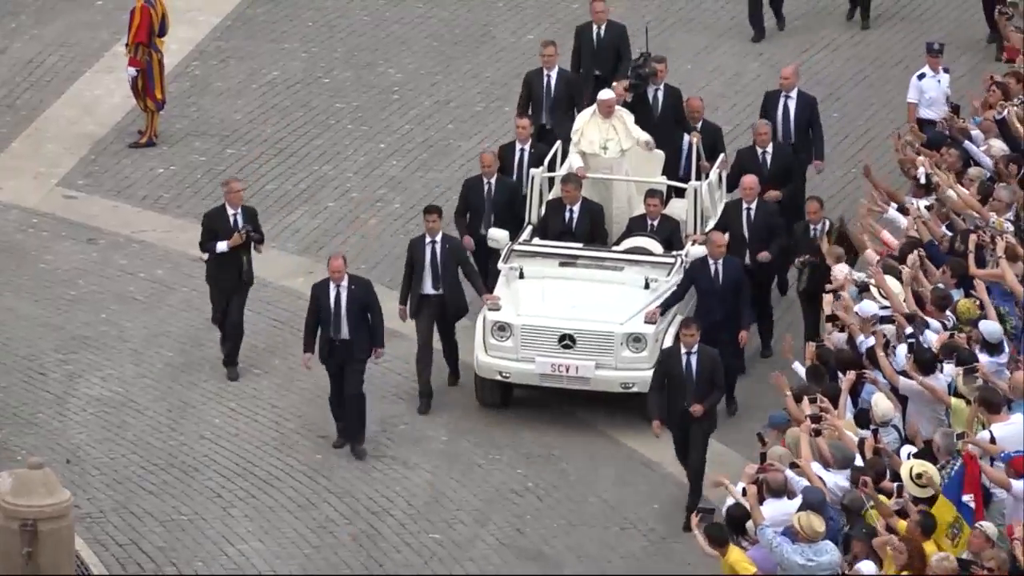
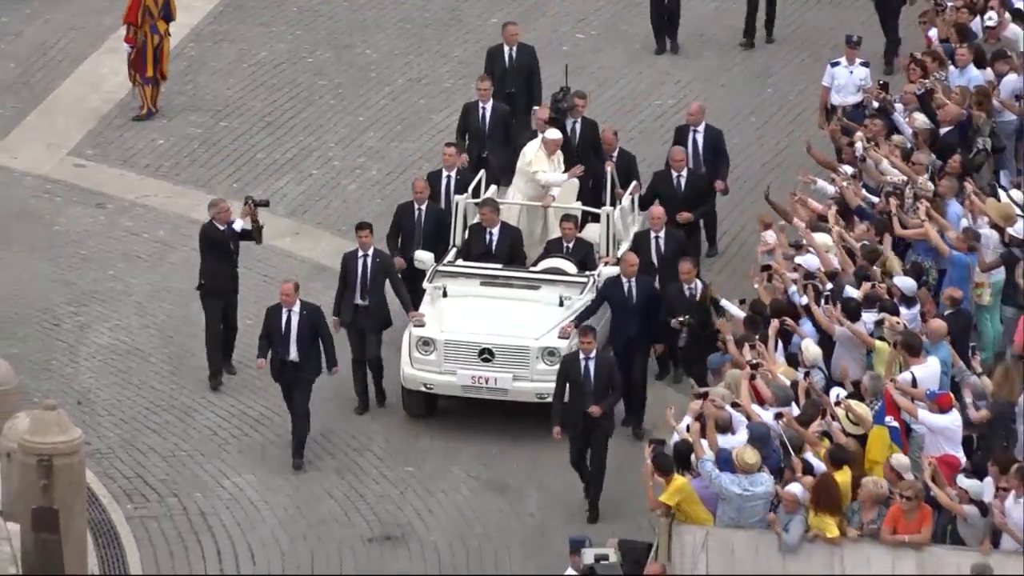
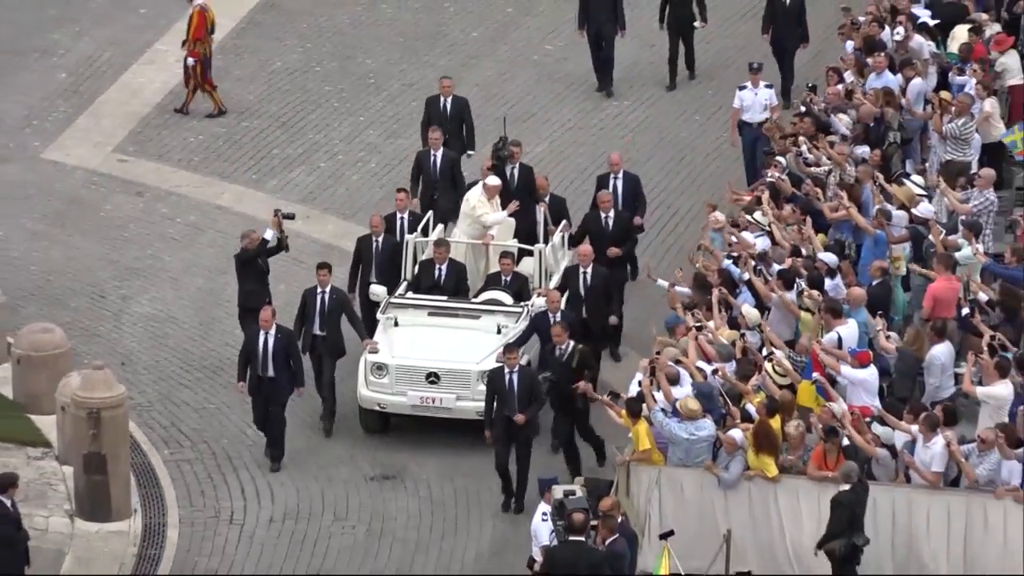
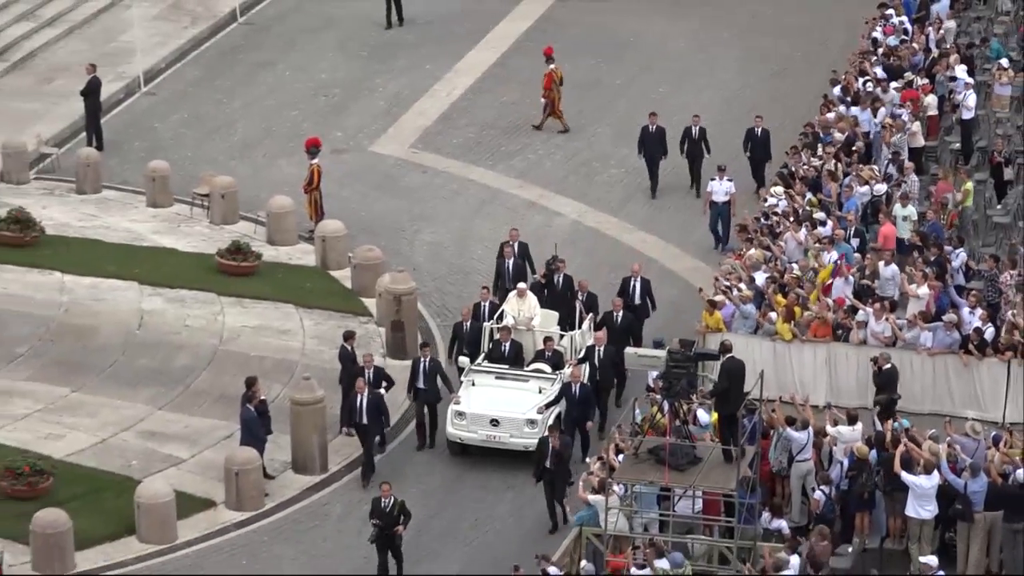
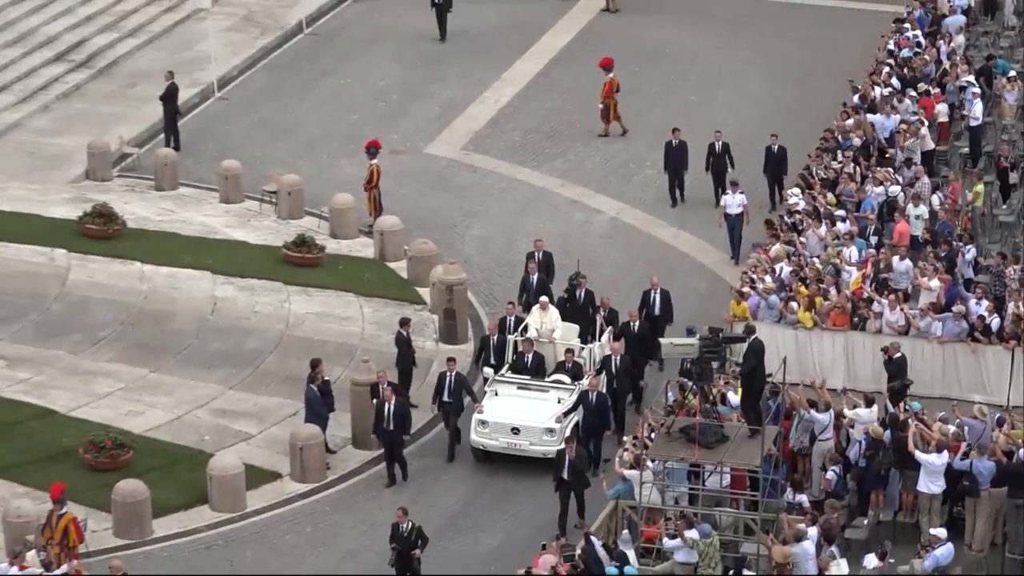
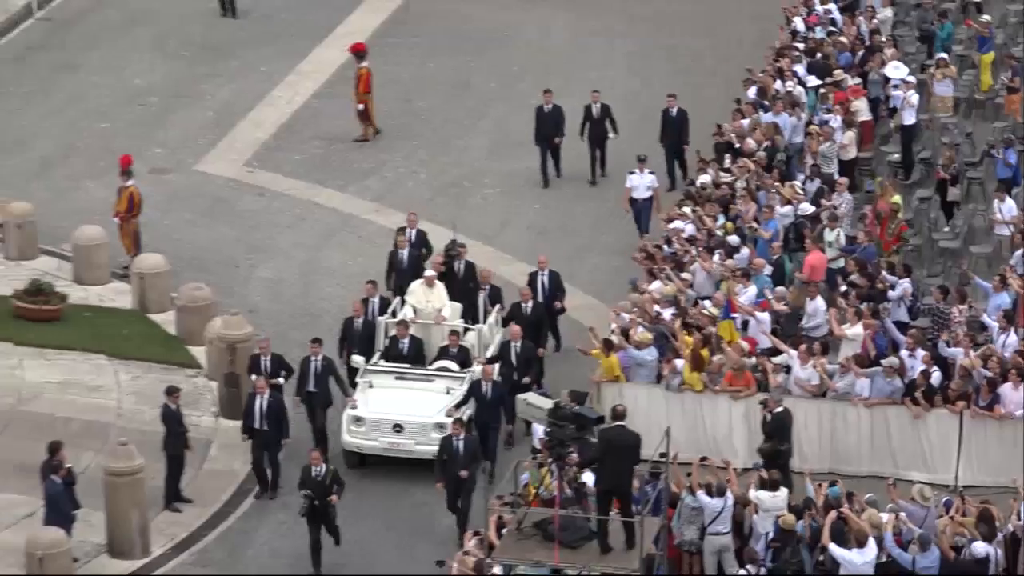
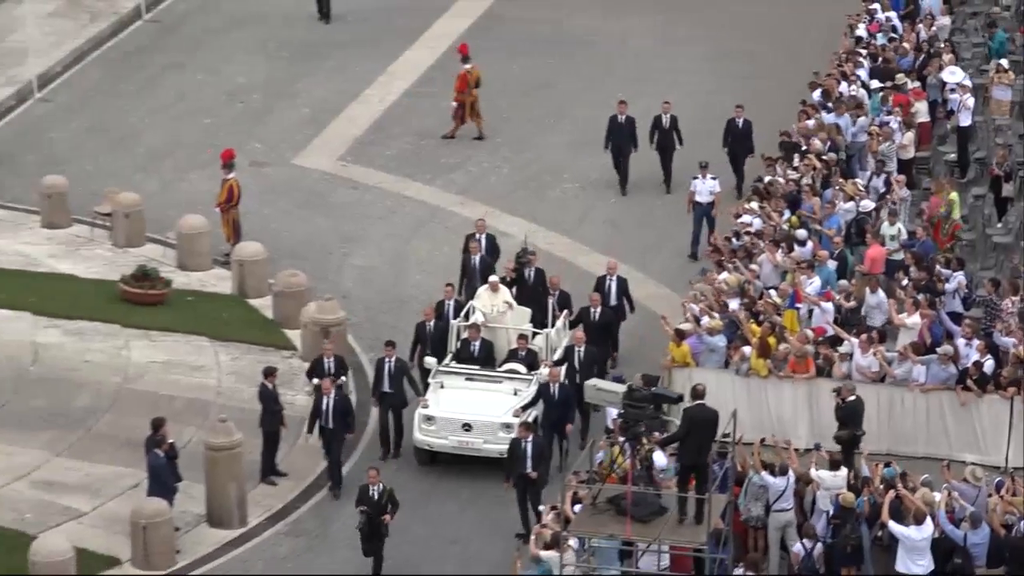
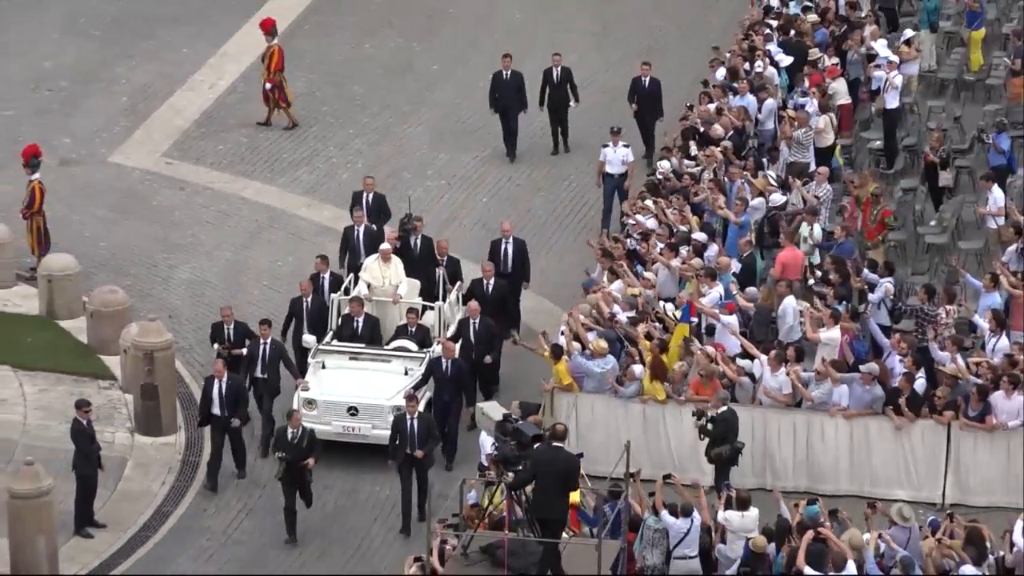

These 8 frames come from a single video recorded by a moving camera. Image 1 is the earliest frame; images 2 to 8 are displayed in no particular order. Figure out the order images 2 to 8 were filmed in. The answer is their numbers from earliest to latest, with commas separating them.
2, 3, 8, 6, 7, 4, 5
